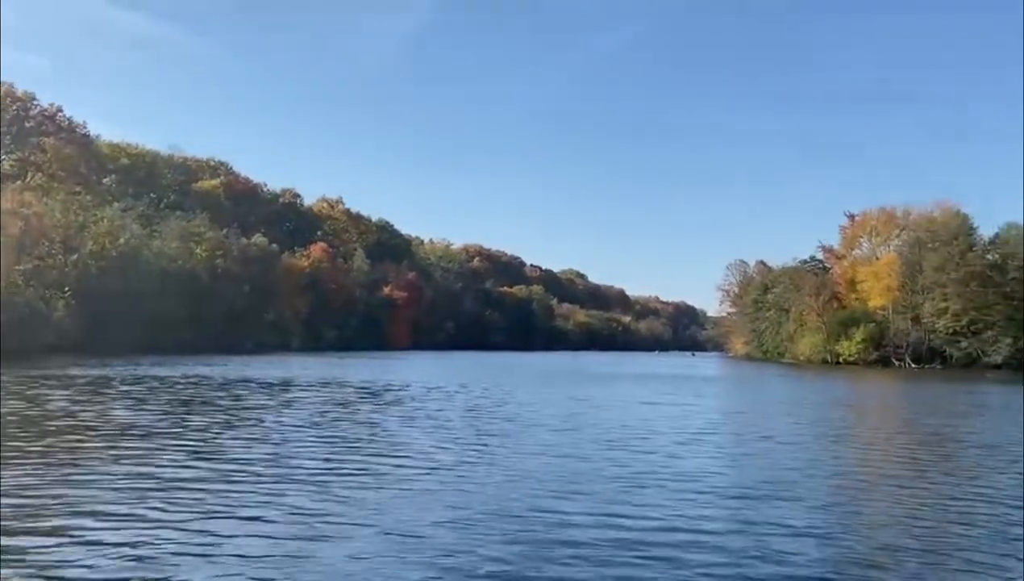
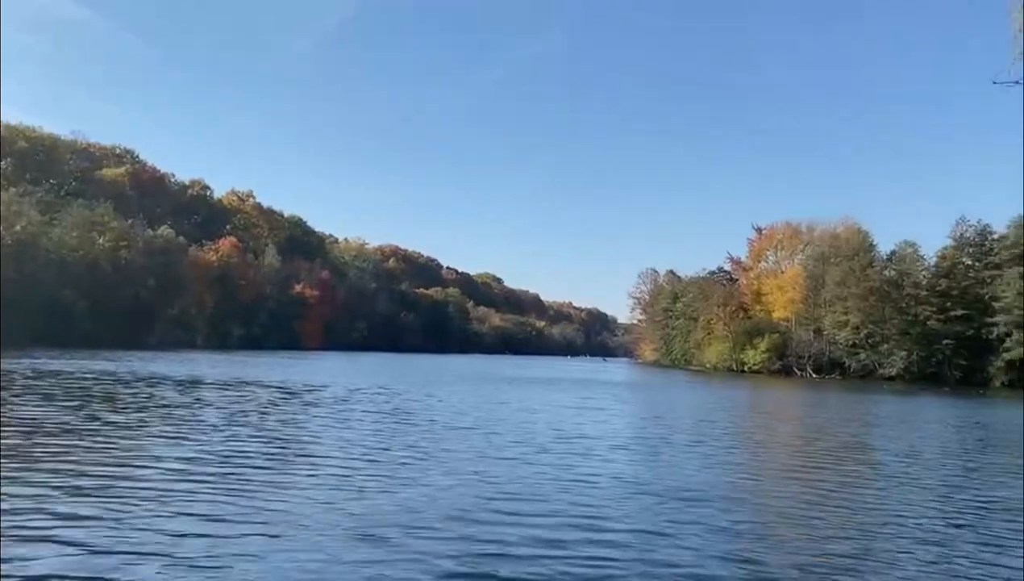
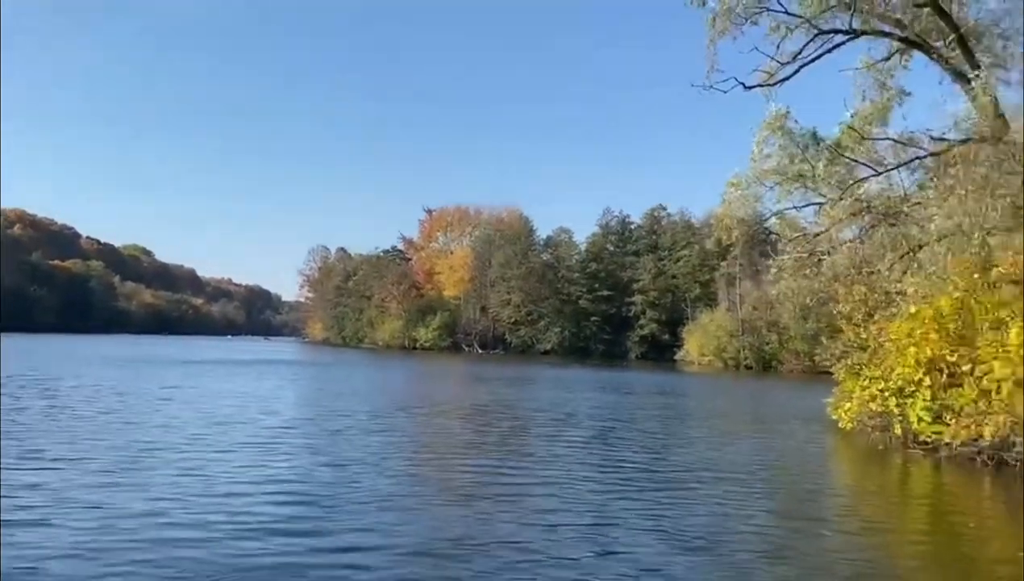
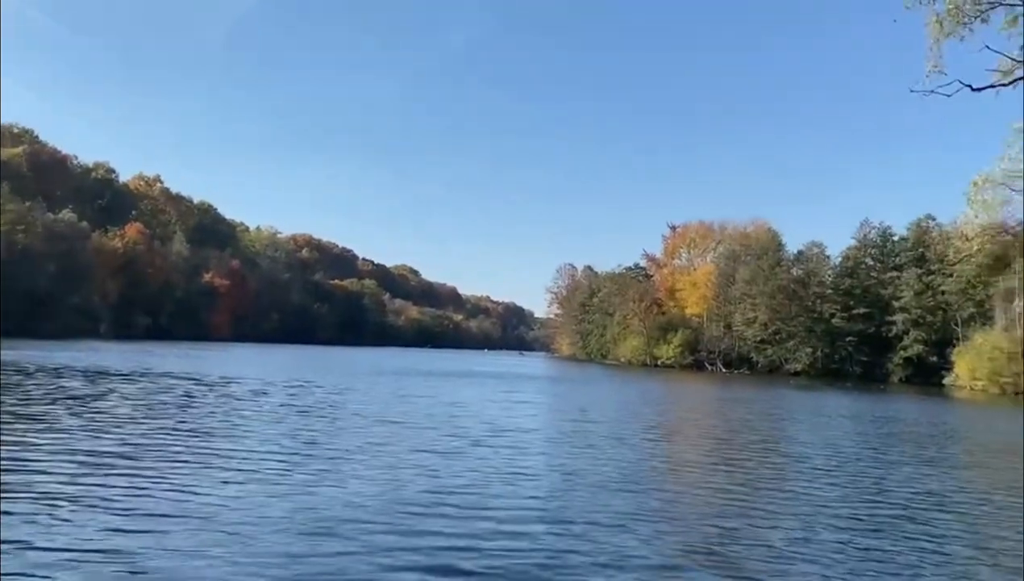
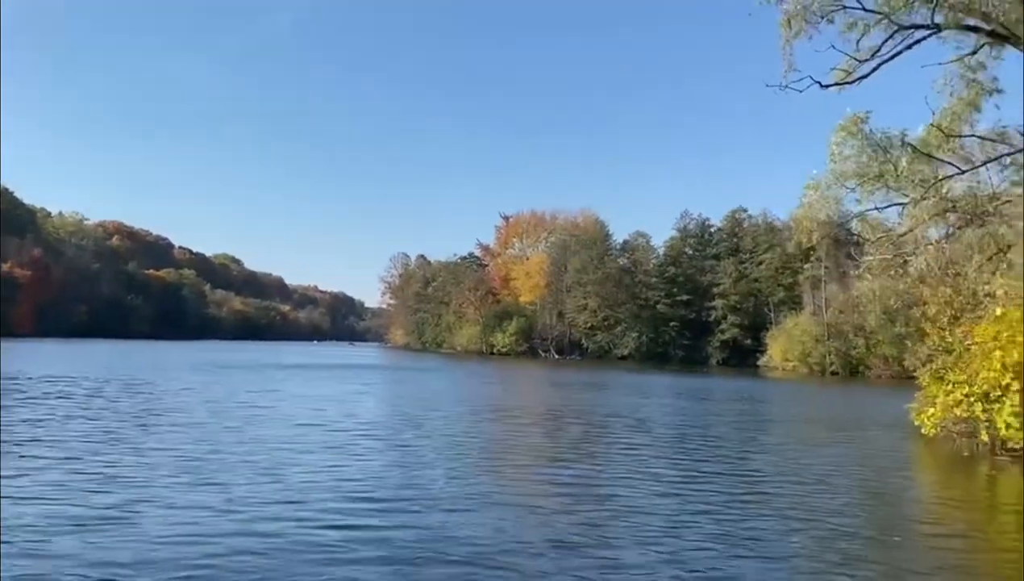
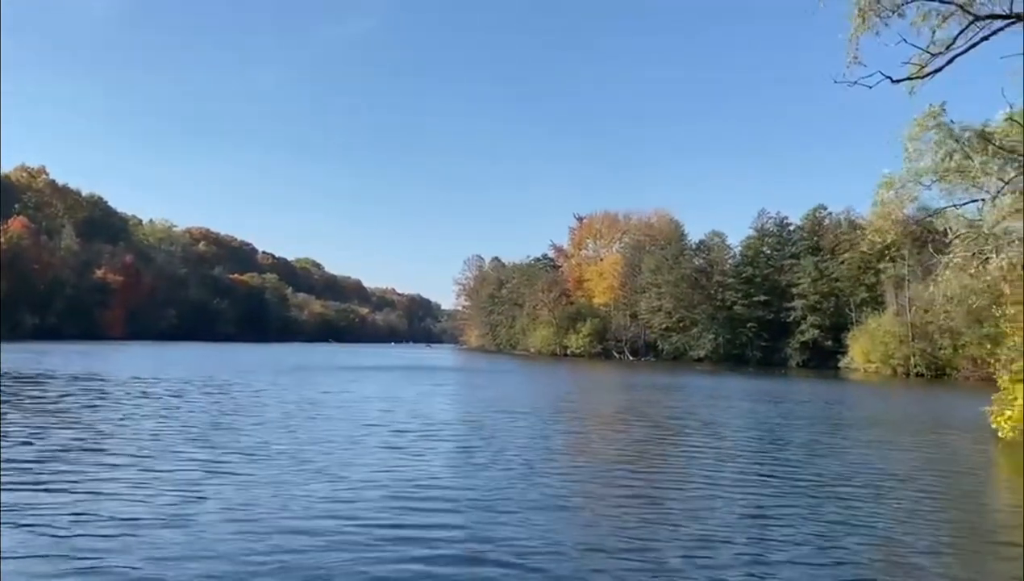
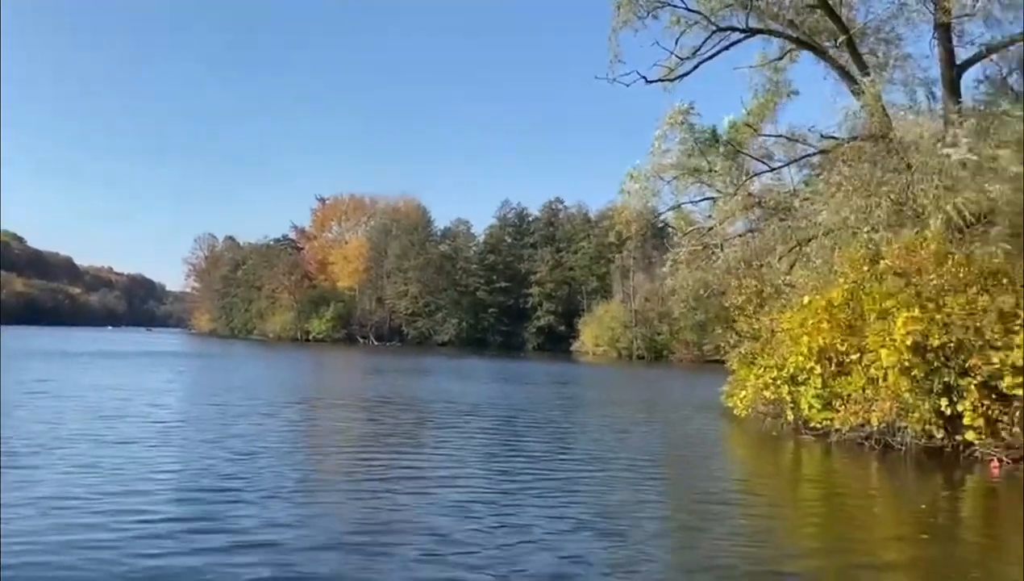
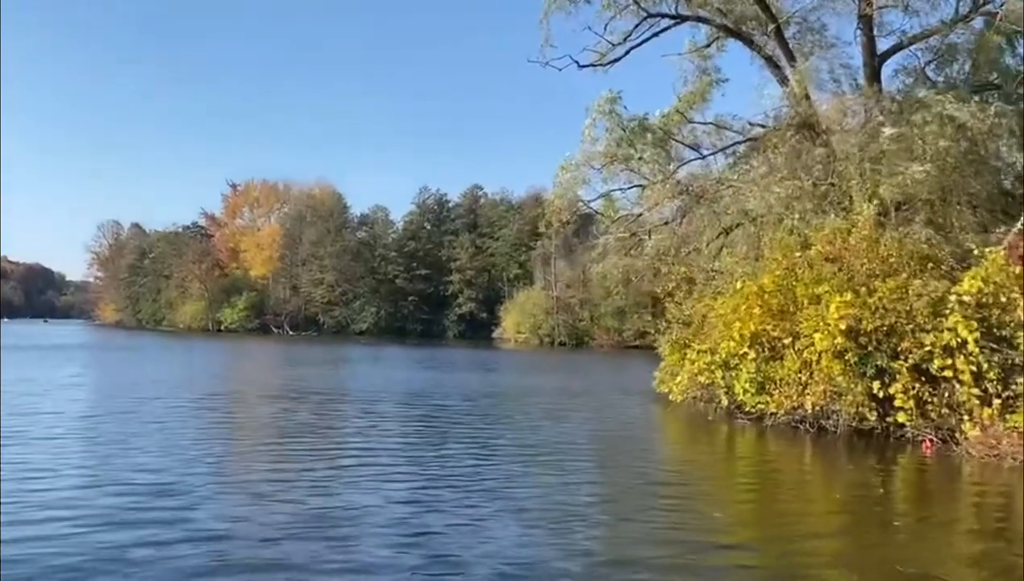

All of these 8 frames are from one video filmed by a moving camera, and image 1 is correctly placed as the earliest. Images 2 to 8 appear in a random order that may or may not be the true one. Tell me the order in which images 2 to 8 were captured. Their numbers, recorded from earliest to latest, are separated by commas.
2, 4, 6, 5, 3, 7, 8
